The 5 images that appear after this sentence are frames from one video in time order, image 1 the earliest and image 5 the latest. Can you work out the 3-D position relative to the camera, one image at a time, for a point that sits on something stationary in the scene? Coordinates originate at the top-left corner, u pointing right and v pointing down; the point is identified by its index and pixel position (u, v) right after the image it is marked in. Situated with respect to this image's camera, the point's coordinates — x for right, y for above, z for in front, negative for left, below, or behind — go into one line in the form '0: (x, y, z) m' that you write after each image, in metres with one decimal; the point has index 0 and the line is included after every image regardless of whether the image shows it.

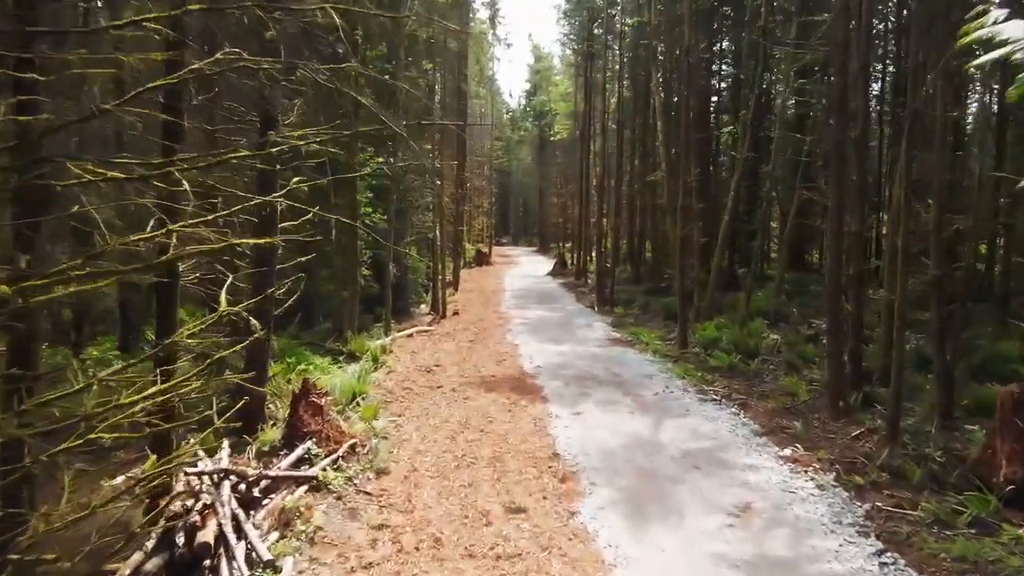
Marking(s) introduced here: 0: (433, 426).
0: (-1.2, -2.0, +9.6) m
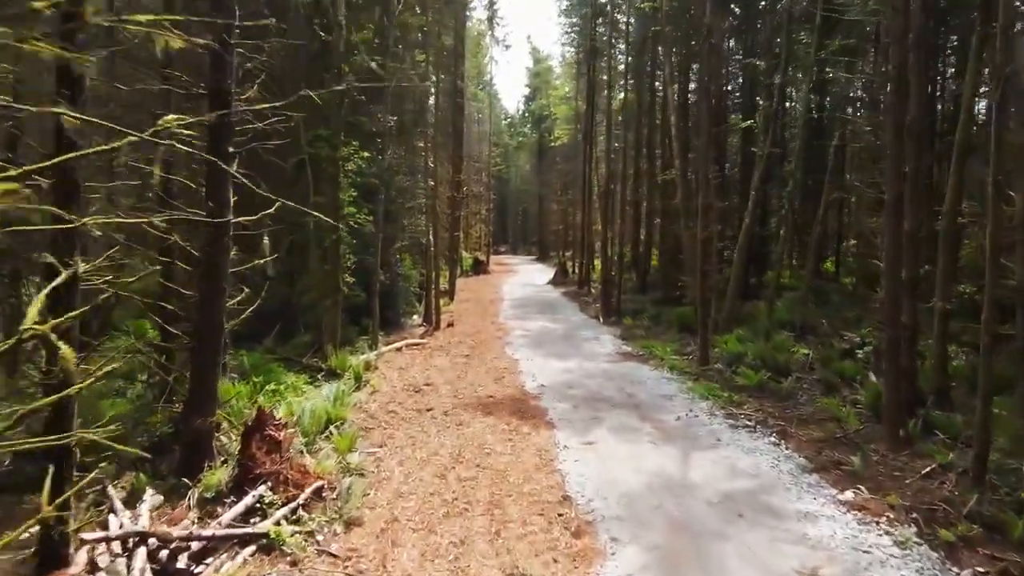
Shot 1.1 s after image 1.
0: (-1.1, -2.1, +8.1) m
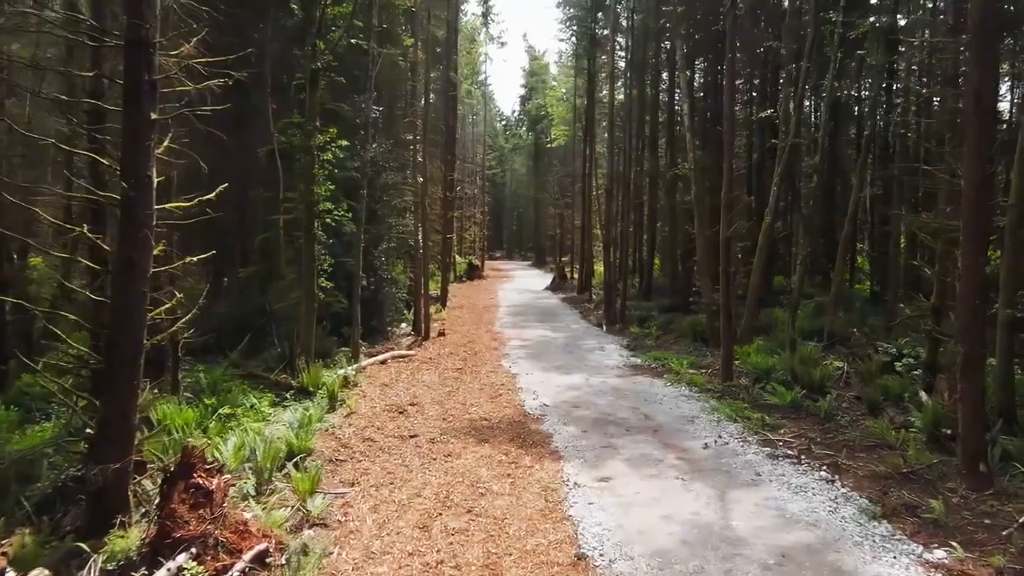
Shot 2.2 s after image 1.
0: (-1.2, -2.2, +6.6) m
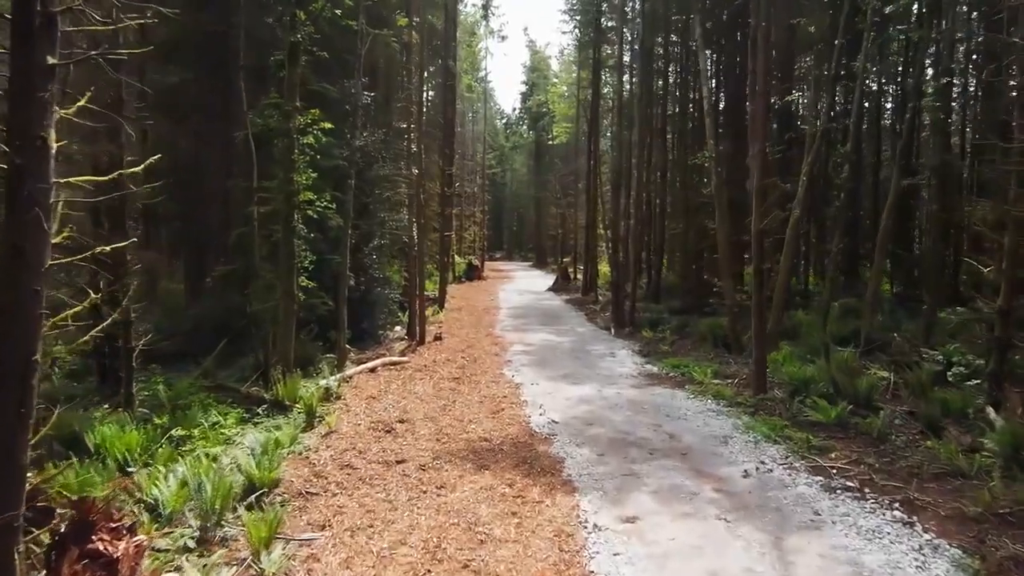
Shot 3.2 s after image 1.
0: (-1.1, -2.2, +5.3) m
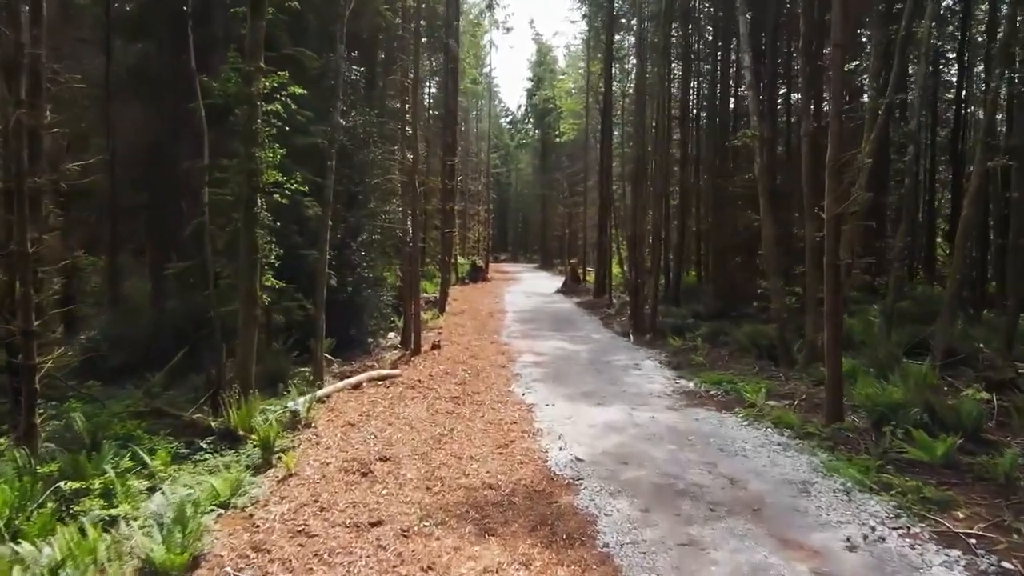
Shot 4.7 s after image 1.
0: (-1.0, -2.1, +3.4) m
